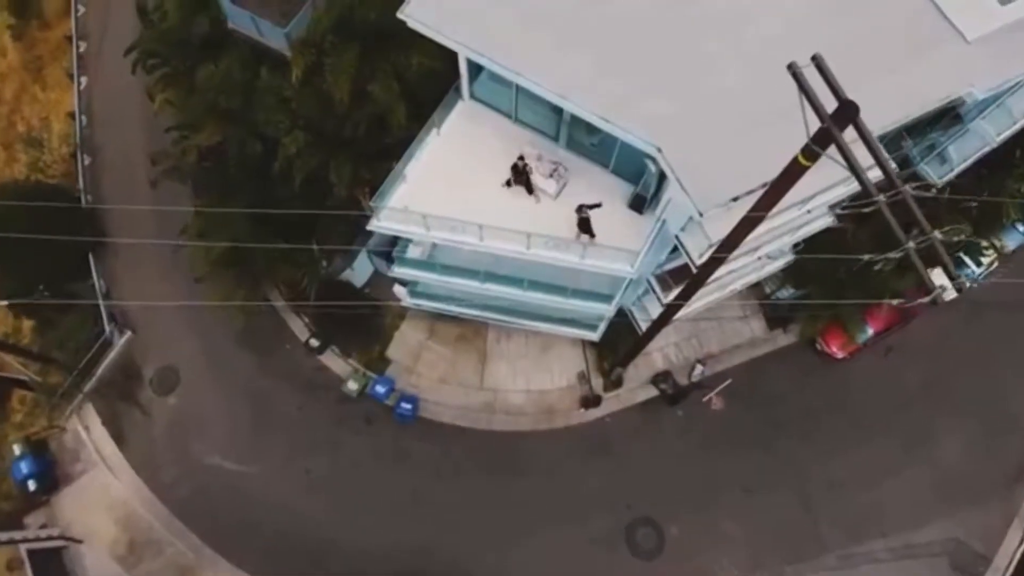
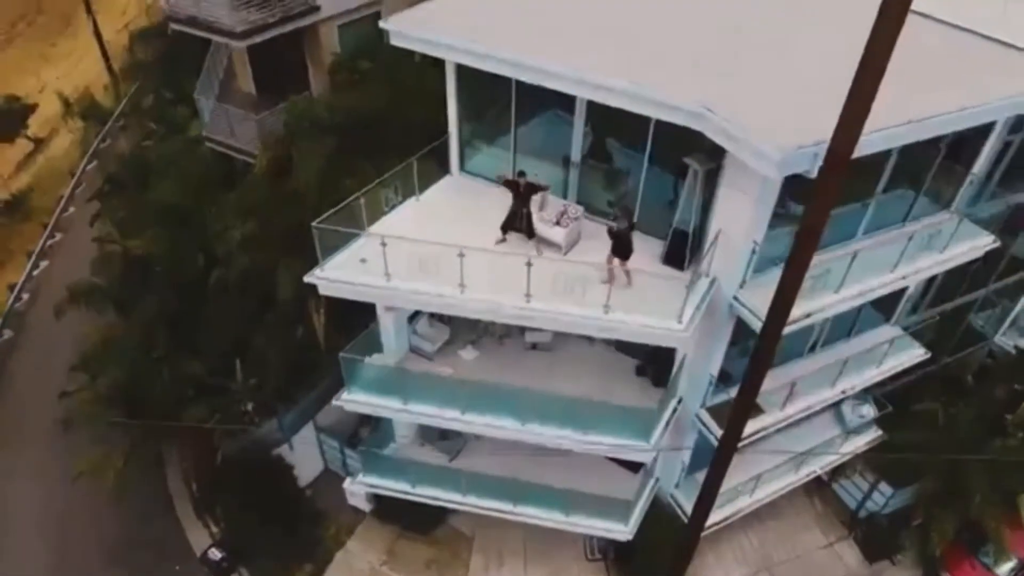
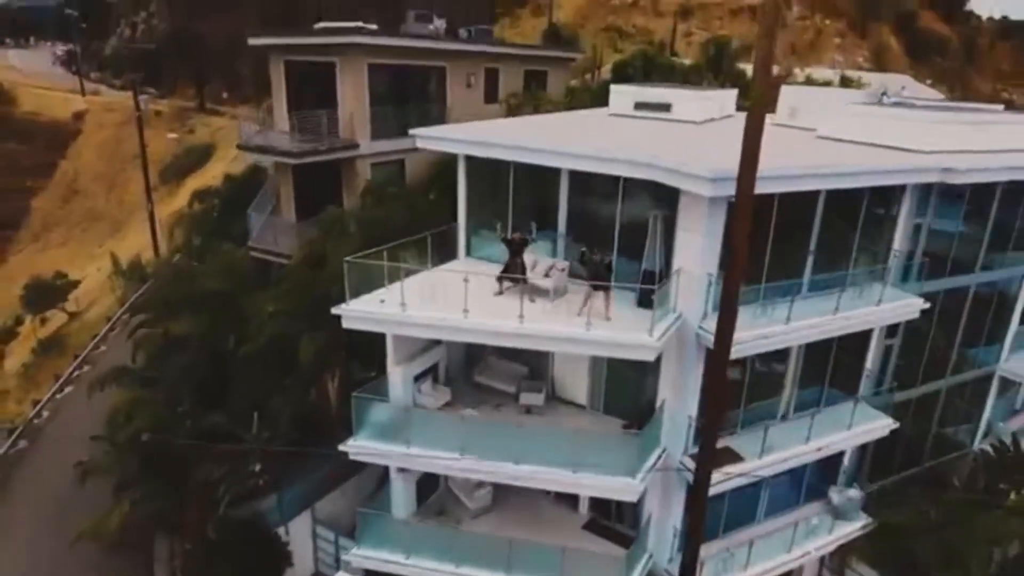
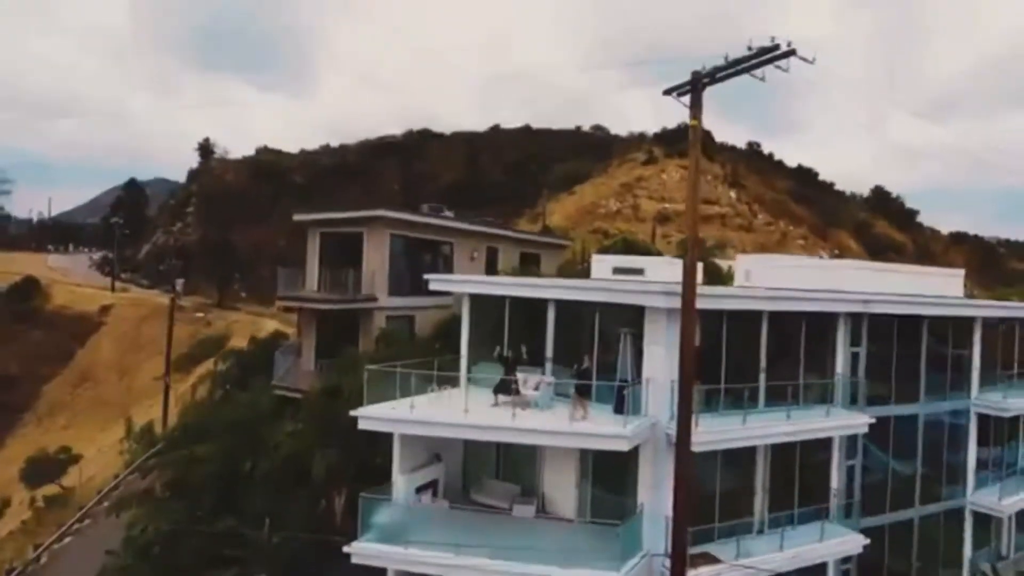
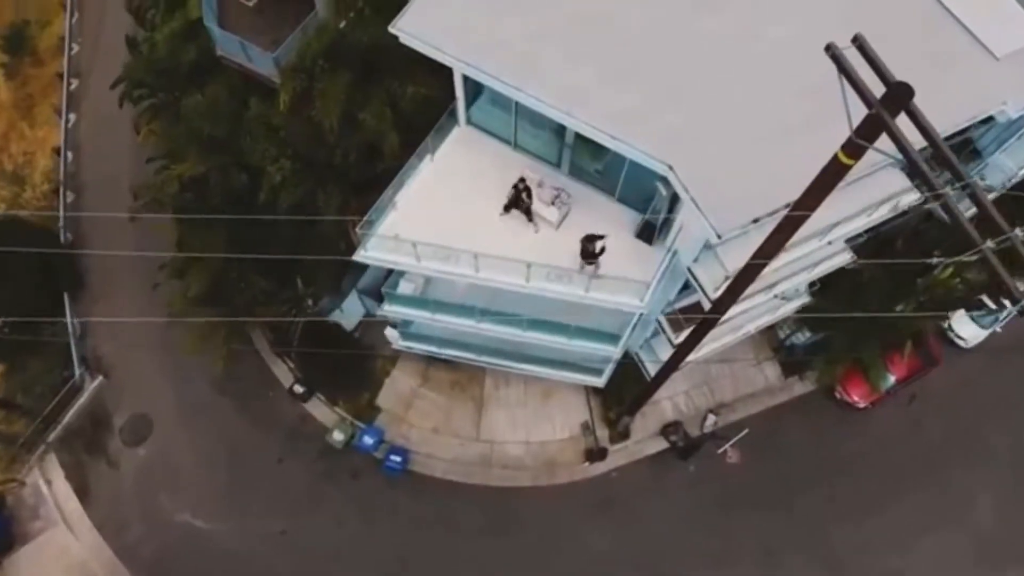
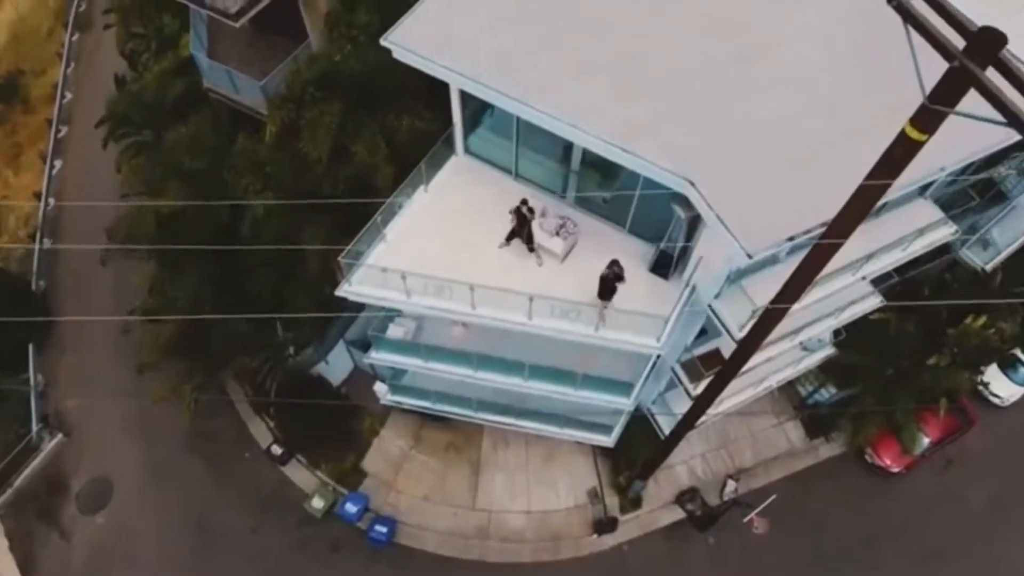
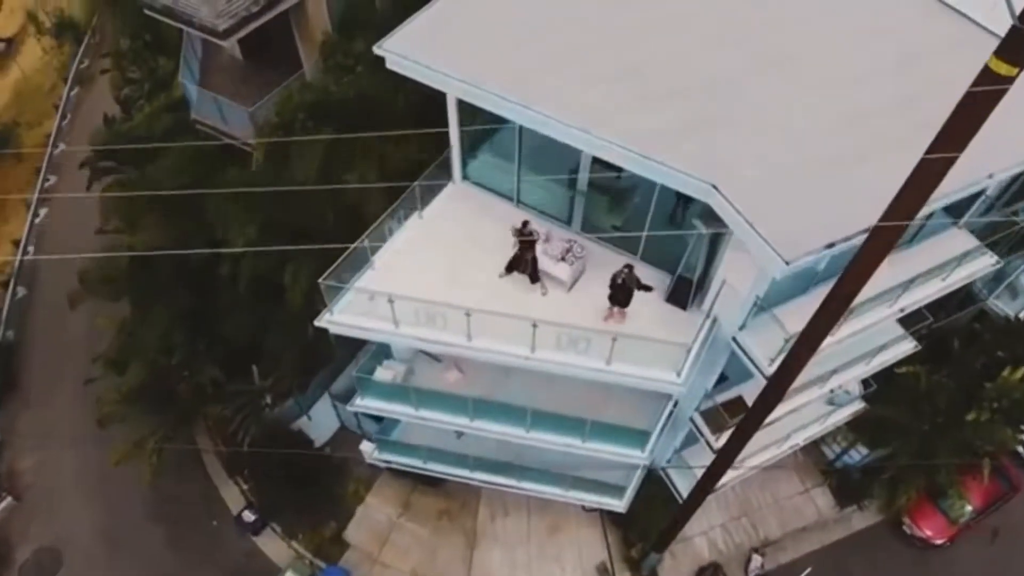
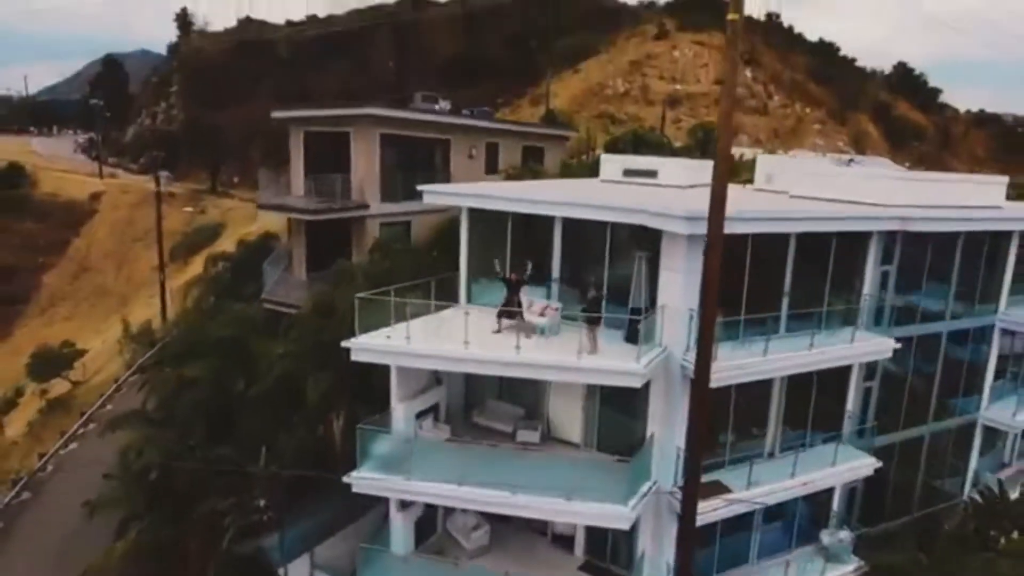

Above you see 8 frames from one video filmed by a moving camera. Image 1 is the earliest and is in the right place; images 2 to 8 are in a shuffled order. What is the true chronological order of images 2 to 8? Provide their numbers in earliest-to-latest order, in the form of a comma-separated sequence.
5, 6, 7, 2, 3, 8, 4
